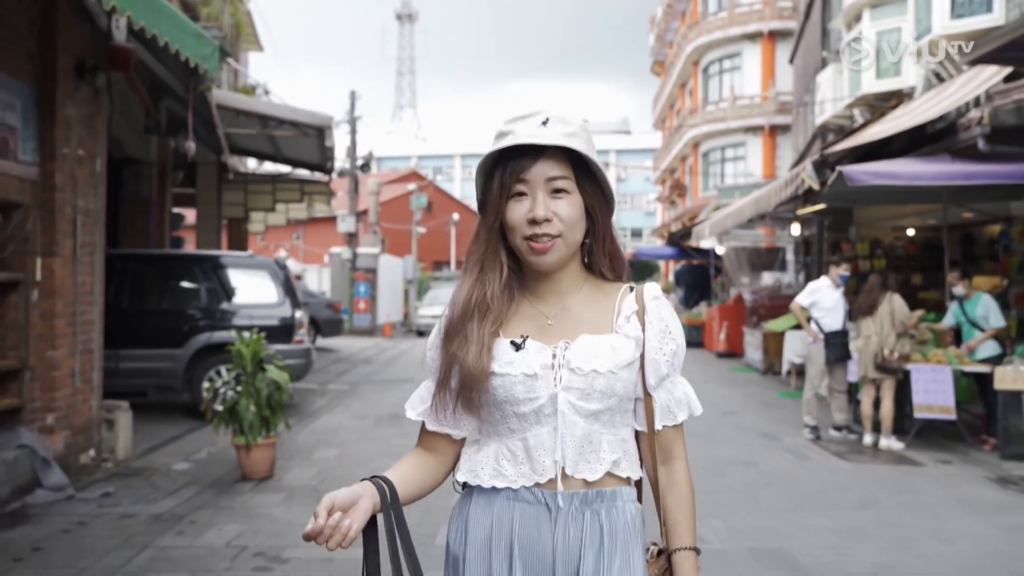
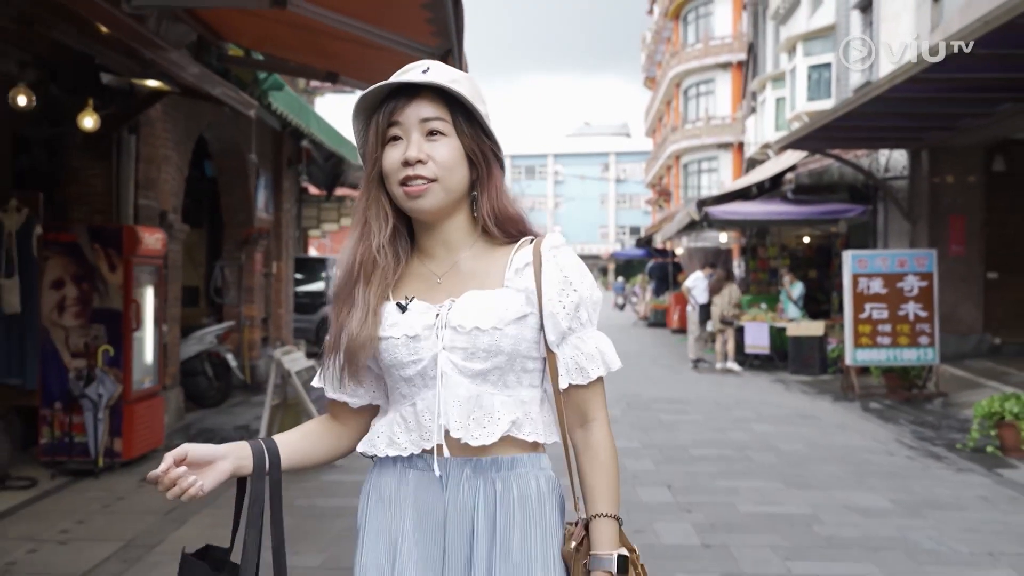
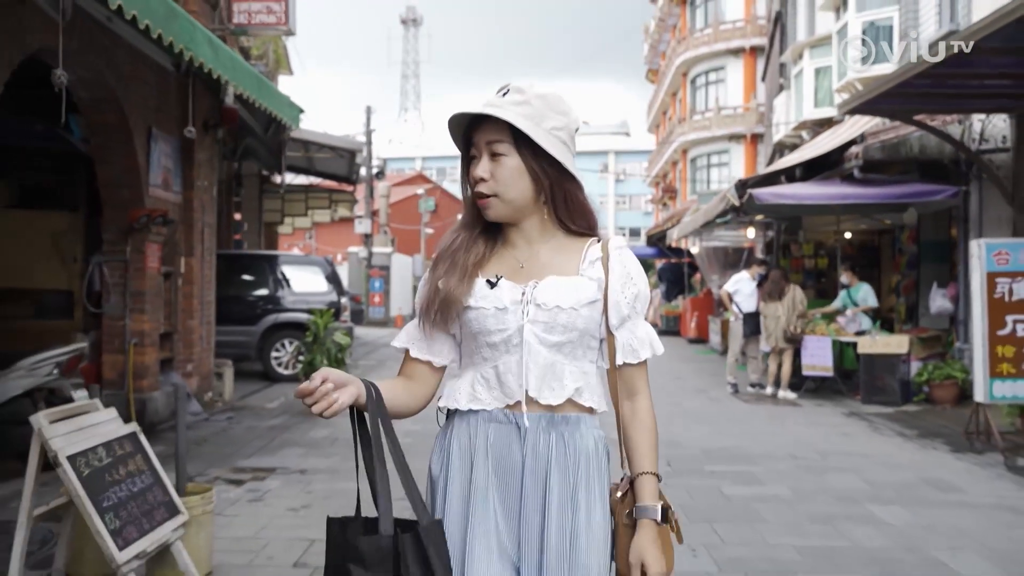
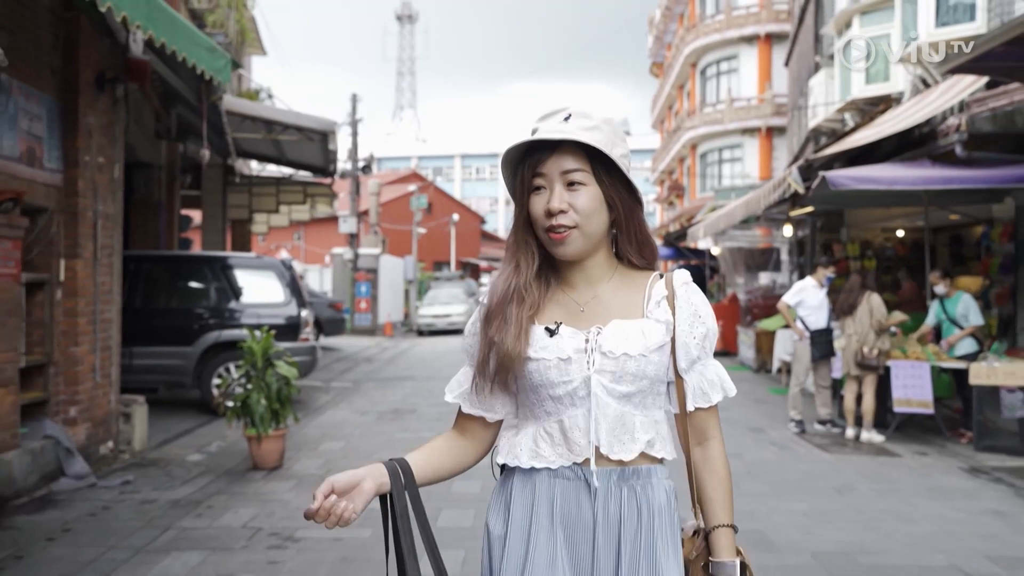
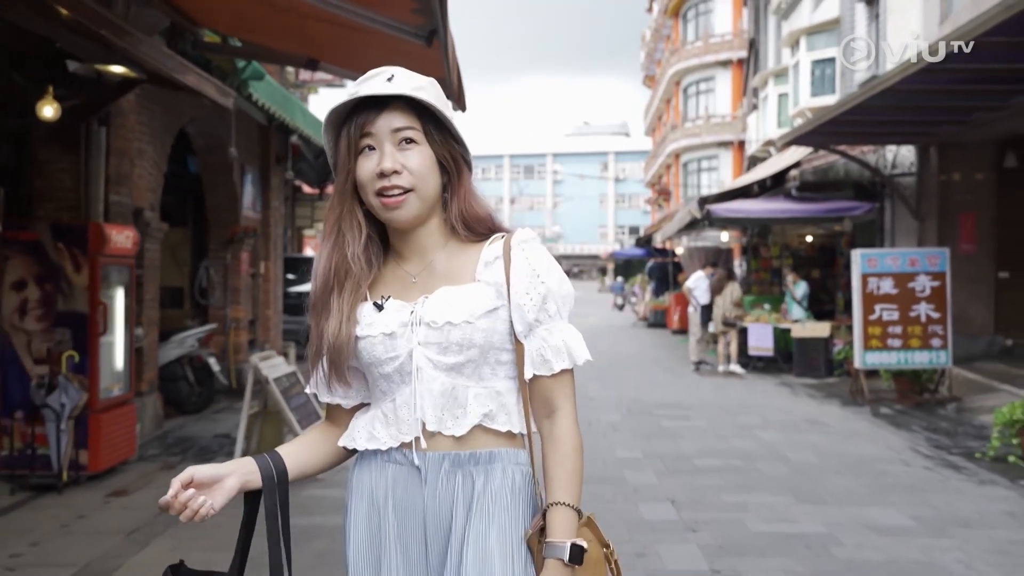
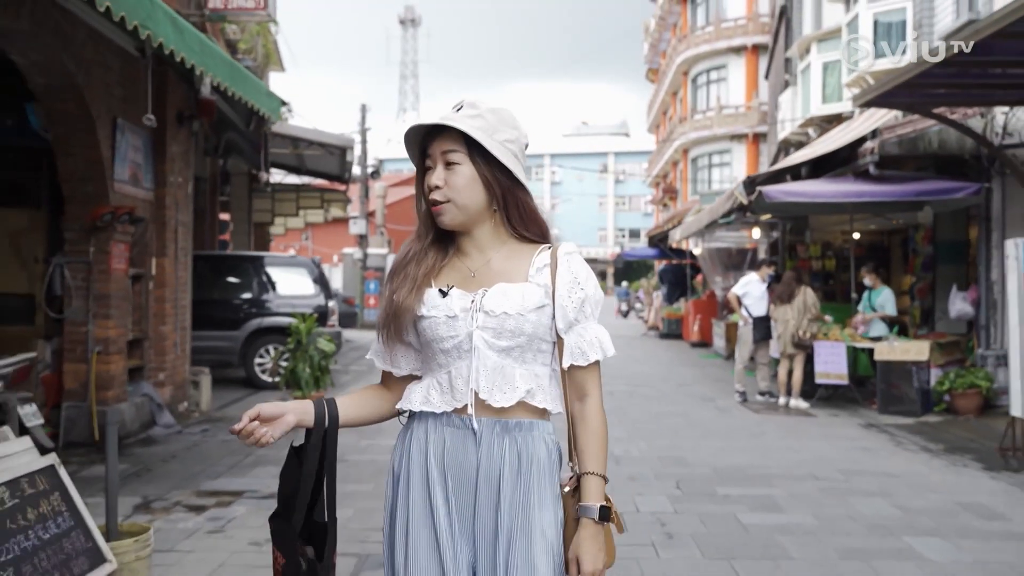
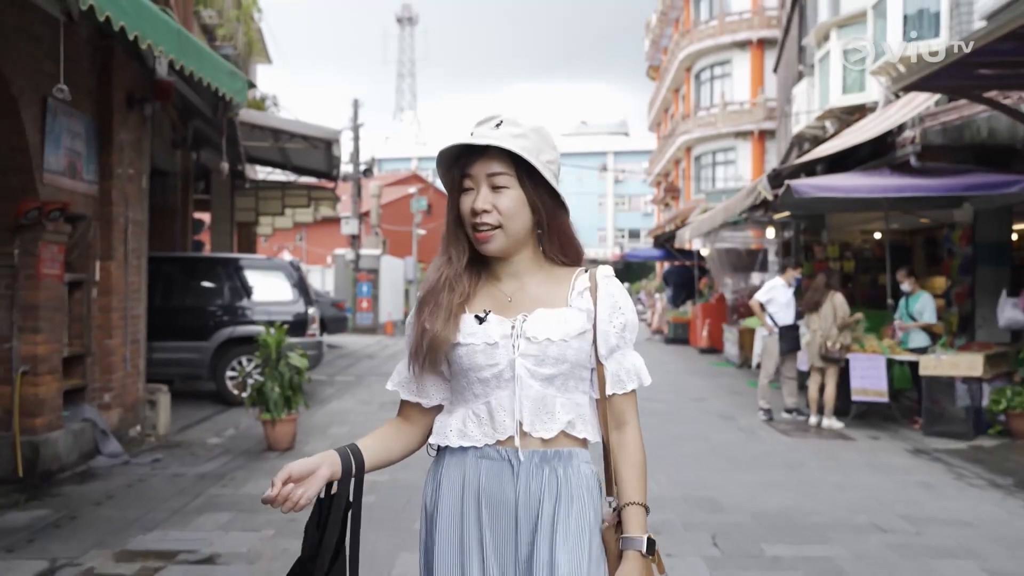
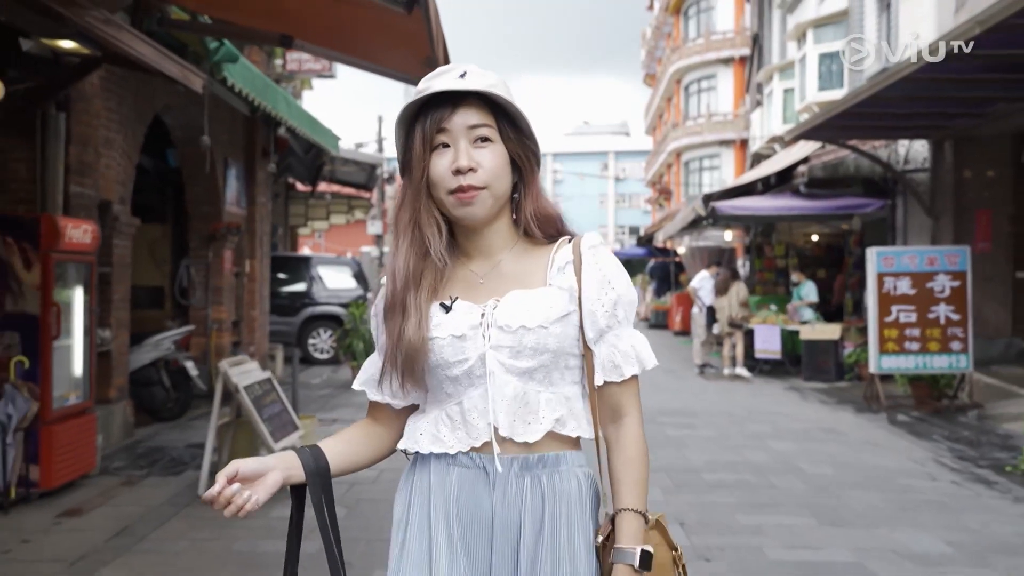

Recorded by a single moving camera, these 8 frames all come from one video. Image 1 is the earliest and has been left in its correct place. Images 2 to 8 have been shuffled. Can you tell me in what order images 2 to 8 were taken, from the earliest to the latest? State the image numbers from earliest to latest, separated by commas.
4, 7, 6, 3, 8, 5, 2
